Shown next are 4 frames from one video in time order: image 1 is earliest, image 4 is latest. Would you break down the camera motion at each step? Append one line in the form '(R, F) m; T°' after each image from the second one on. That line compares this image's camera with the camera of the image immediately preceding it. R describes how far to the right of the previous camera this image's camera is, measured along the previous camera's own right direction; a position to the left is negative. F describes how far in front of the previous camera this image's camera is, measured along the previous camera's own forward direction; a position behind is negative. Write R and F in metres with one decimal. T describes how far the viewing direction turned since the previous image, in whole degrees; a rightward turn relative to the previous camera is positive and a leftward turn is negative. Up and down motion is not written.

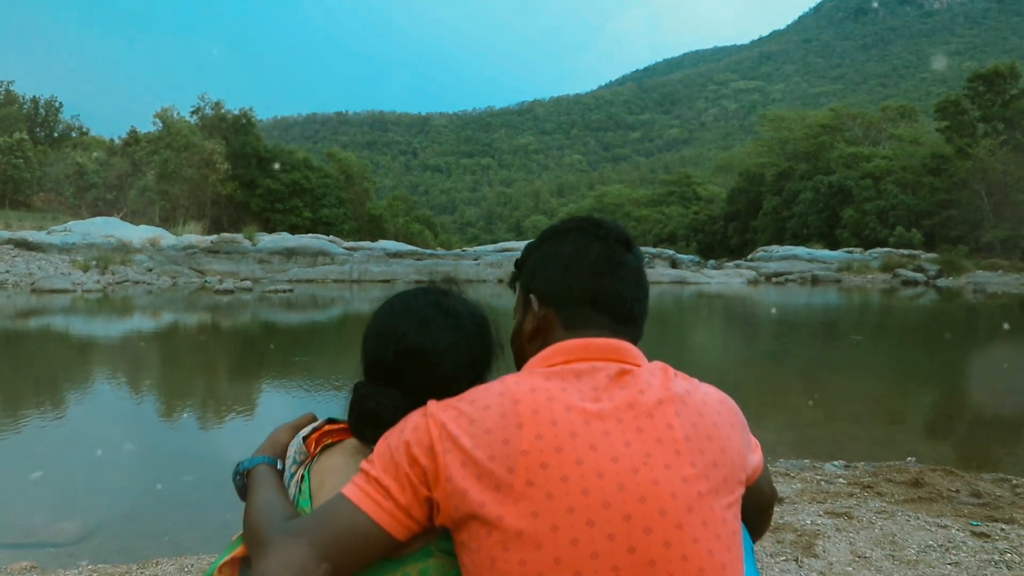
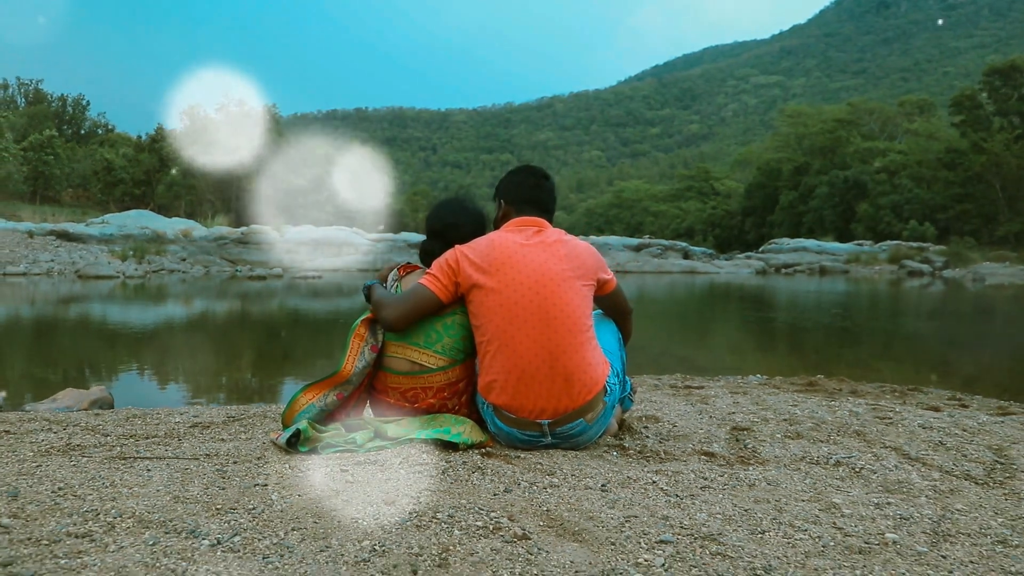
(+0.1, -1.5) m; -1°
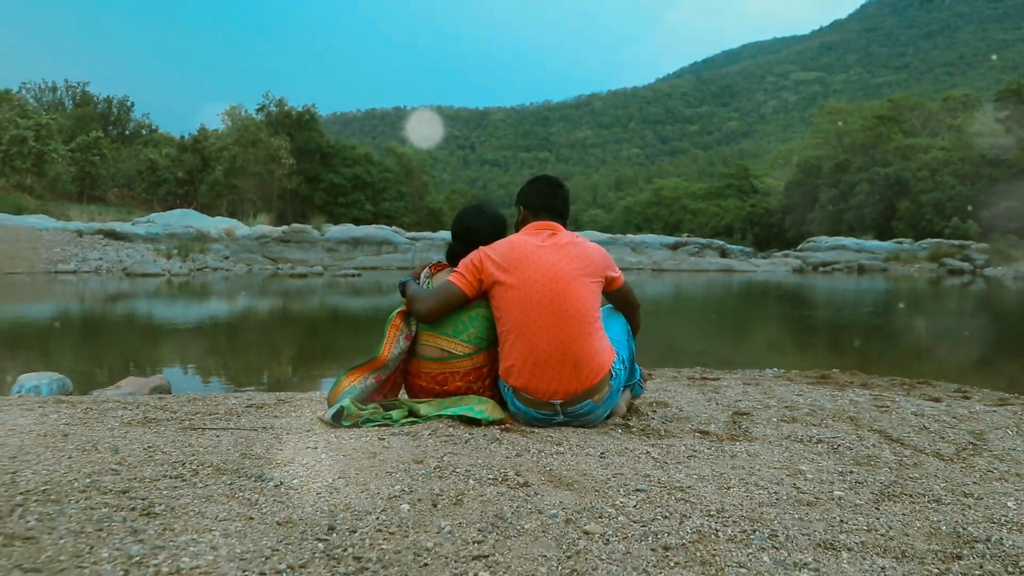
(+0.1, -0.4) m; -3°
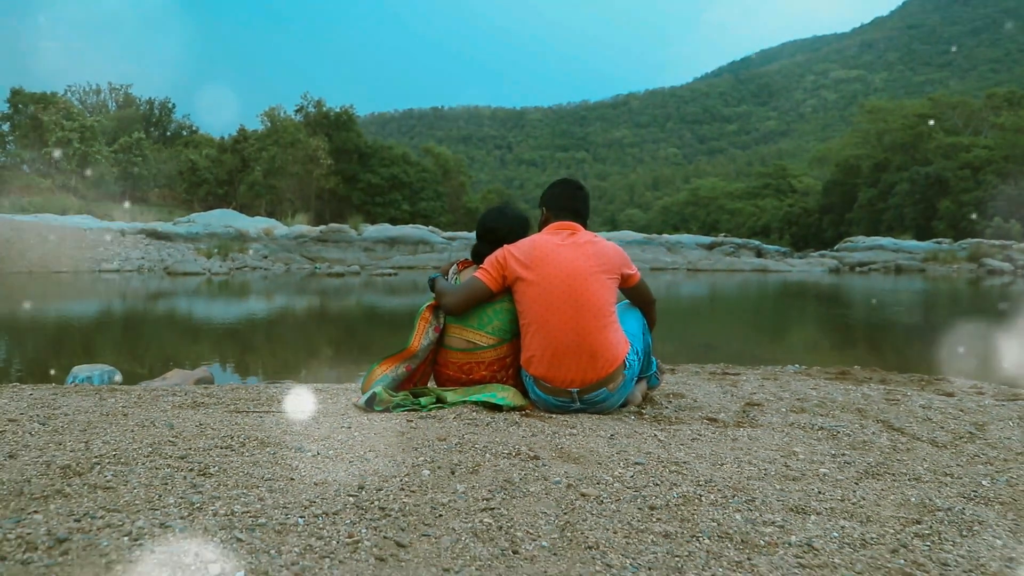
(+0.1, -0.2) m; -2°
